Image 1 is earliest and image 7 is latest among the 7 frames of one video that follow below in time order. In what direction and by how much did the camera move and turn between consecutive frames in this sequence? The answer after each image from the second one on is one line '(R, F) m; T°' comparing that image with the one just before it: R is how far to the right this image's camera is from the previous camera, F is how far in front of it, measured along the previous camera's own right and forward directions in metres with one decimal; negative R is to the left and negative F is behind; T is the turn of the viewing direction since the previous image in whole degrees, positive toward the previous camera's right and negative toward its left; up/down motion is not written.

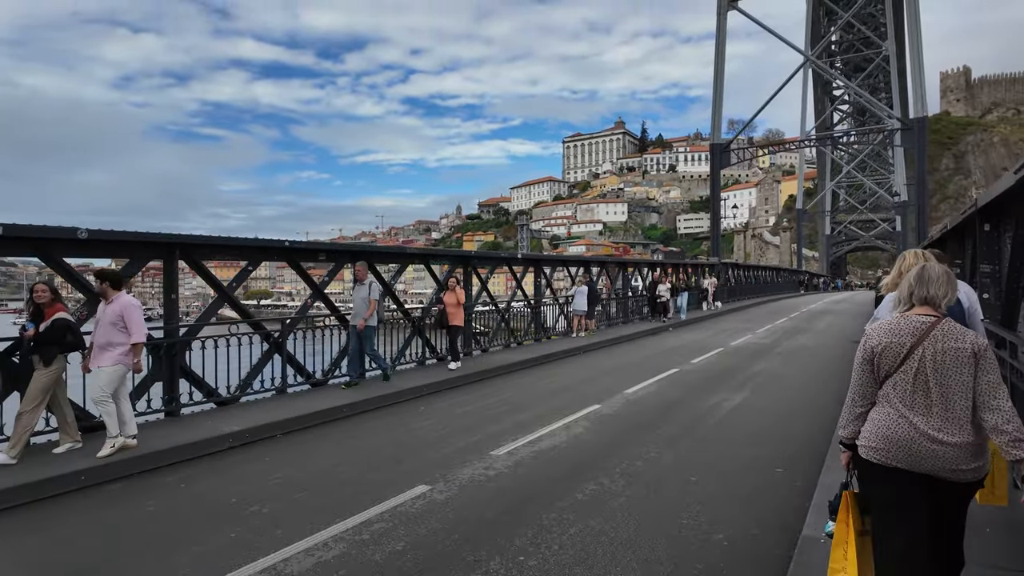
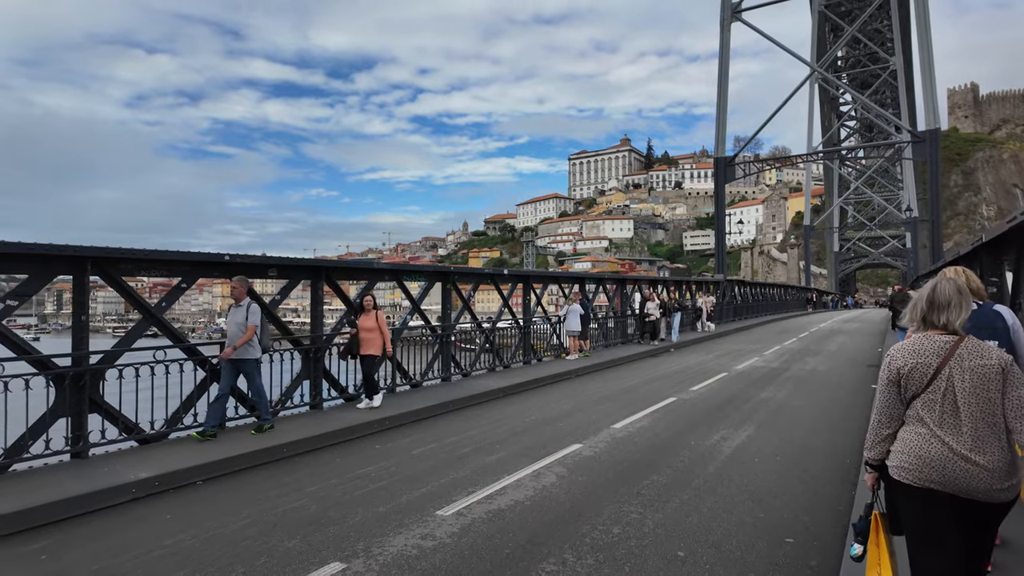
(+0.4, +1.0) m; -1°
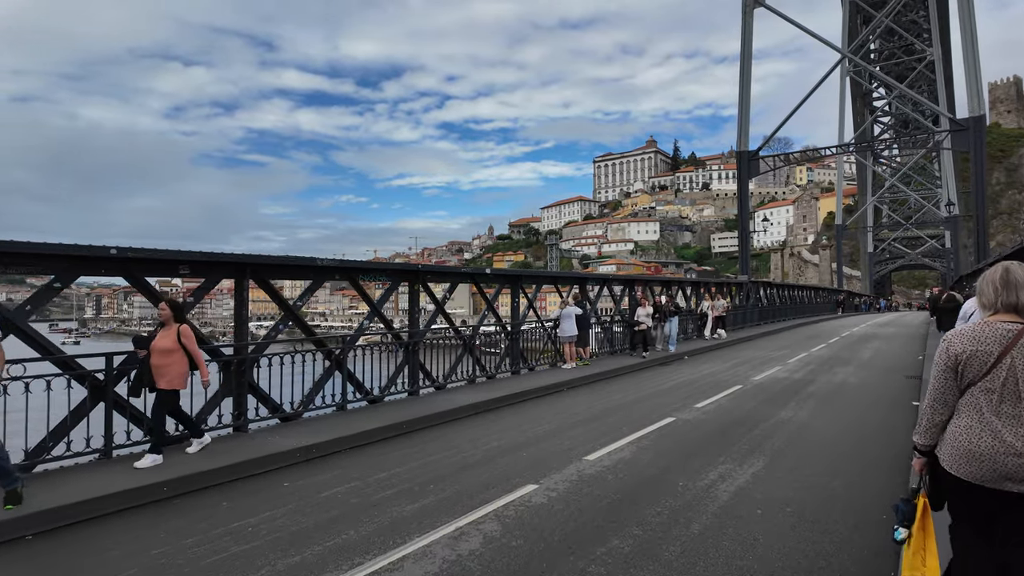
(+0.8, +1.5) m; -3°
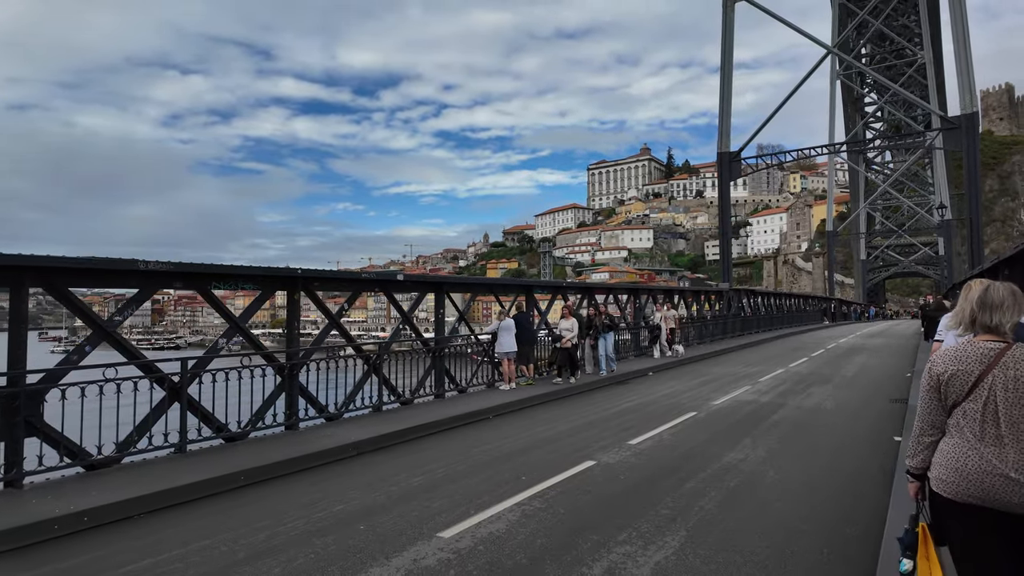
(+1.3, +1.7) m; 0°
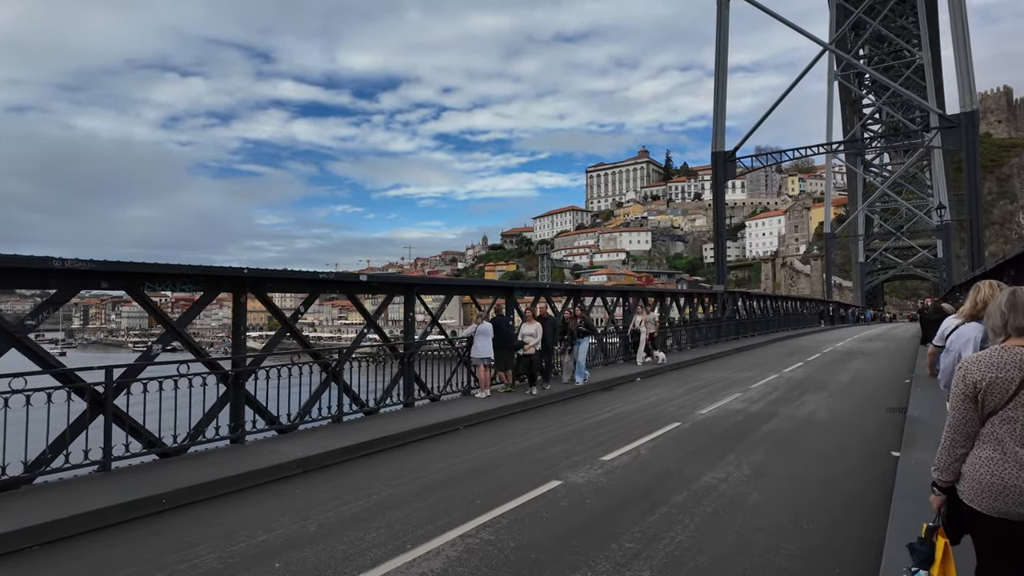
(+0.4, +0.6) m; 0°
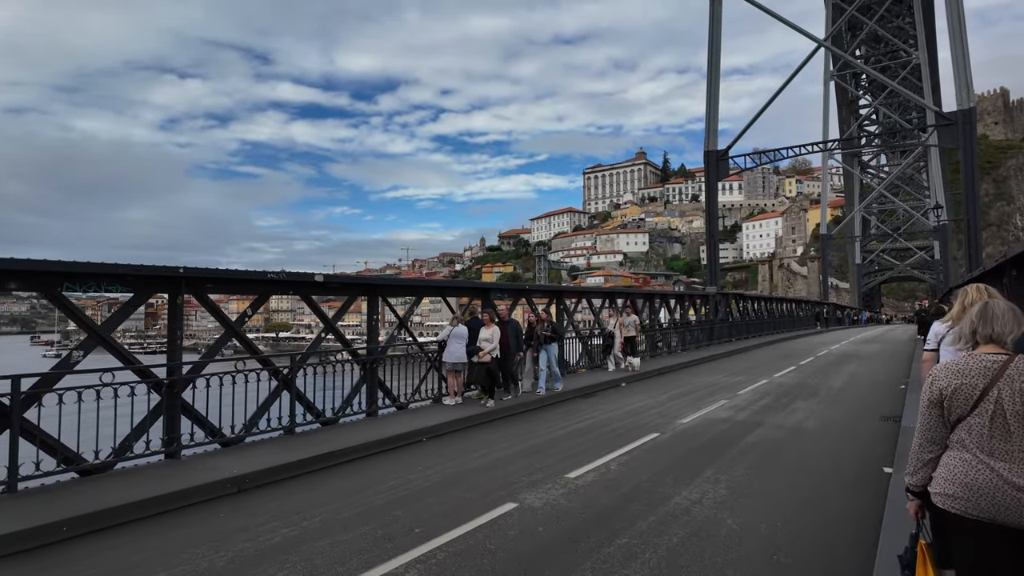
(+0.4, +0.6) m; 0°
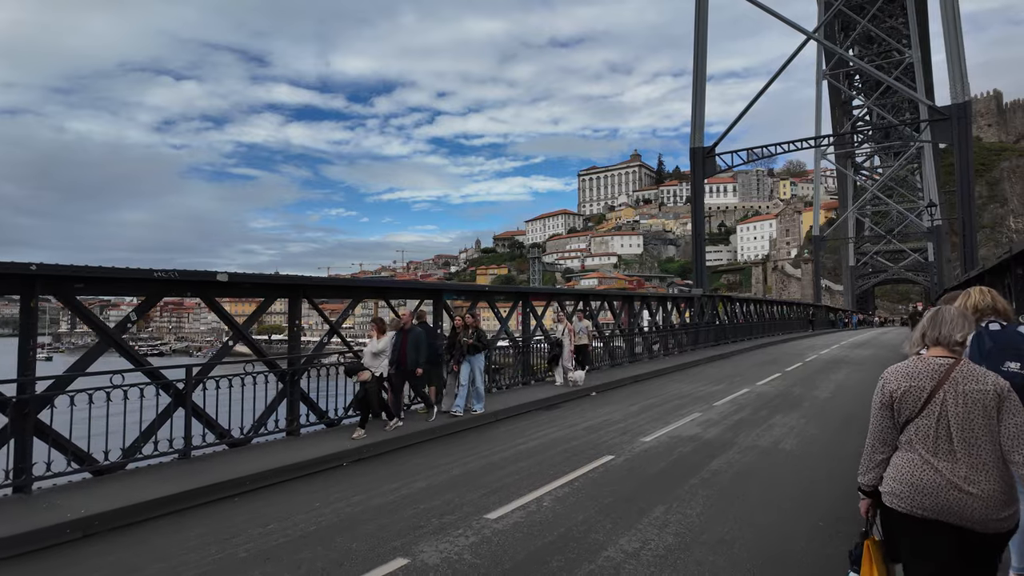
(+0.8, +1.1) m; 0°
